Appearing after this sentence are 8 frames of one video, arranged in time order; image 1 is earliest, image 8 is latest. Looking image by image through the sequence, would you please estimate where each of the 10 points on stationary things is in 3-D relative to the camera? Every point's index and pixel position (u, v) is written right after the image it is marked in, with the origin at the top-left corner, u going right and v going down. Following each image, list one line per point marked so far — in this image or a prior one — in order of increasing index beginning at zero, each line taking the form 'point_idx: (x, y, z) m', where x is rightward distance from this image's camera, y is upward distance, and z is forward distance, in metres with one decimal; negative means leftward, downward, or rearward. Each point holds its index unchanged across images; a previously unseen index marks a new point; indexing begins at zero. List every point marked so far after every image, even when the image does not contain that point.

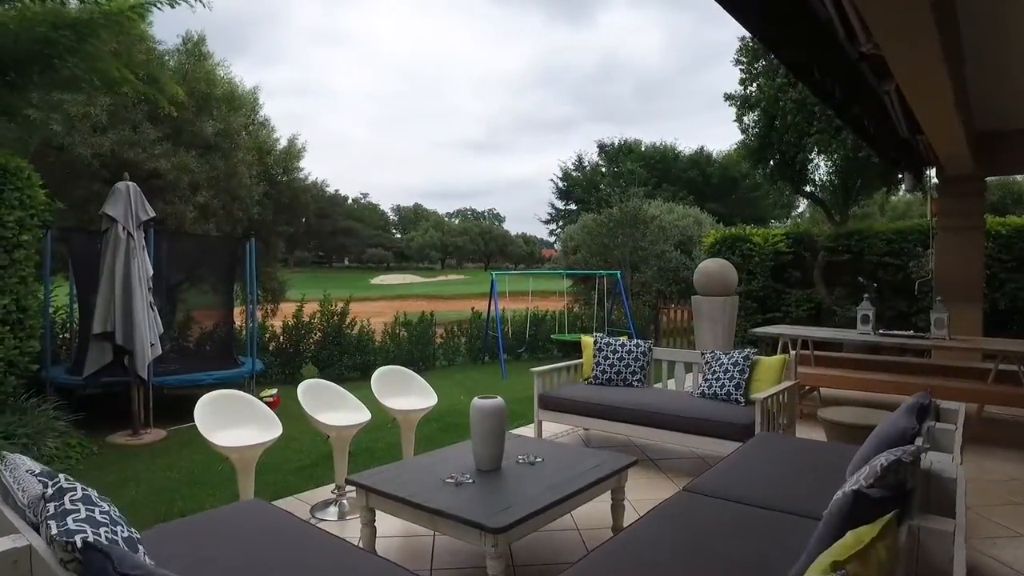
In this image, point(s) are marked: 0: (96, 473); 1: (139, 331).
0: (-2.7, -1.2, +4.2) m
1: (-2.9, -0.3, +4.9) m
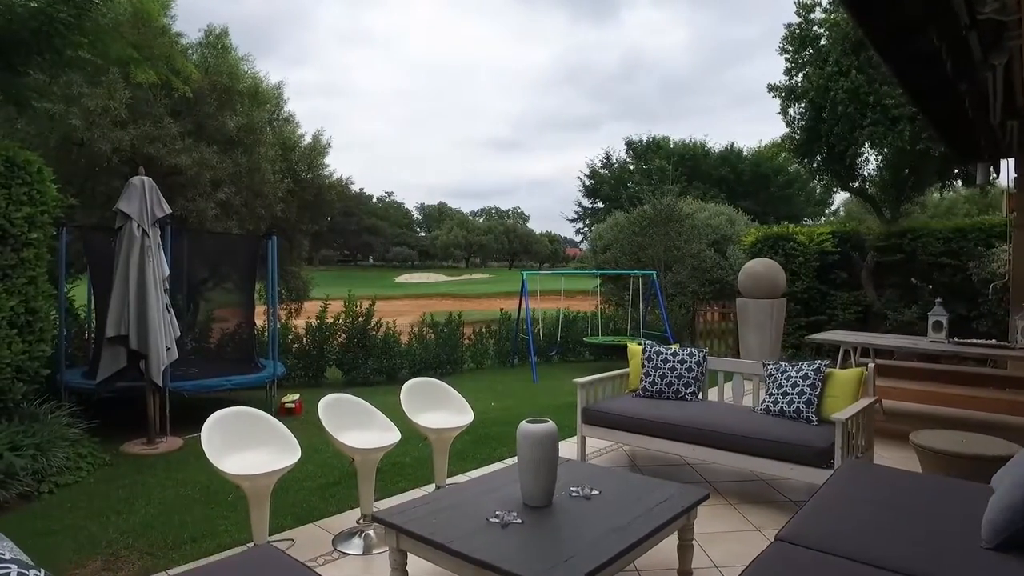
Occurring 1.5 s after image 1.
0: (-2.5, -1.2, +3.9) m
1: (-2.6, -0.3, +4.7) m
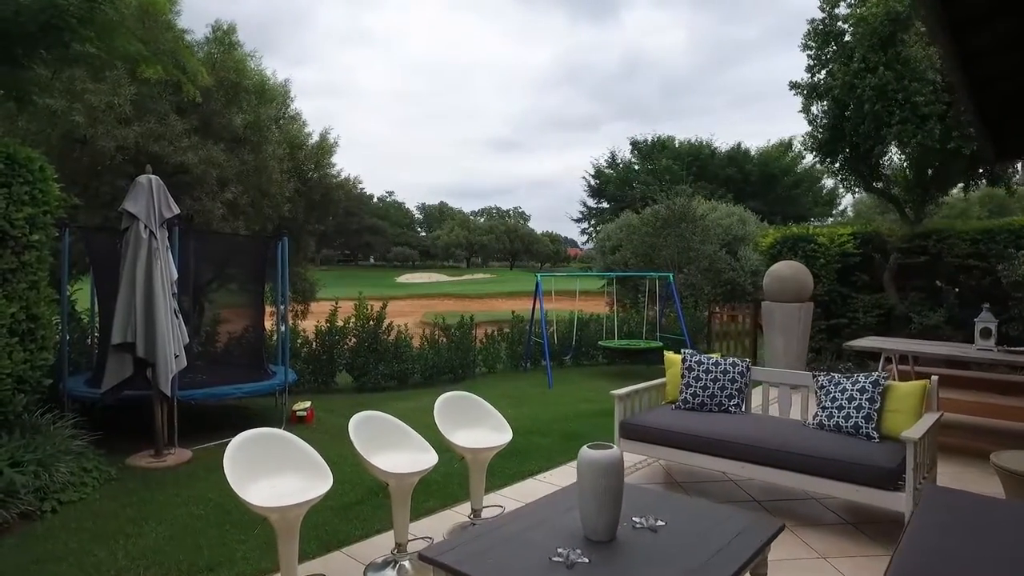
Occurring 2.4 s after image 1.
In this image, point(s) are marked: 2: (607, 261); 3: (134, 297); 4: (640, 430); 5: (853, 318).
0: (-2.3, -1.3, +3.7) m
1: (-2.4, -0.4, +4.4) m
2: (+2.0, +0.6, +14.0) m
3: (-2.6, -0.1, +4.4) m
4: (+0.7, -0.8, +3.8) m
5: (+4.7, -0.4, +8.9) m
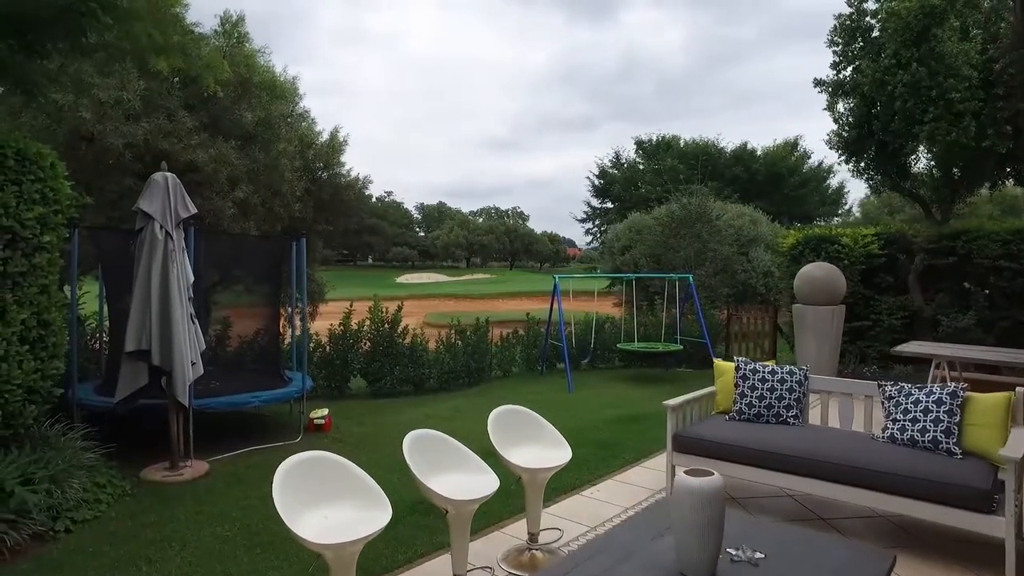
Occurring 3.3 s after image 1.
0: (-2.0, -1.3, +3.4) m
1: (-2.2, -0.4, +4.2) m
2: (+2.2, +0.6, +13.7) m
3: (-2.3, -0.1, +4.2) m
4: (+1.0, -0.8, +3.5) m
5: (+4.9, -0.4, +8.7) m
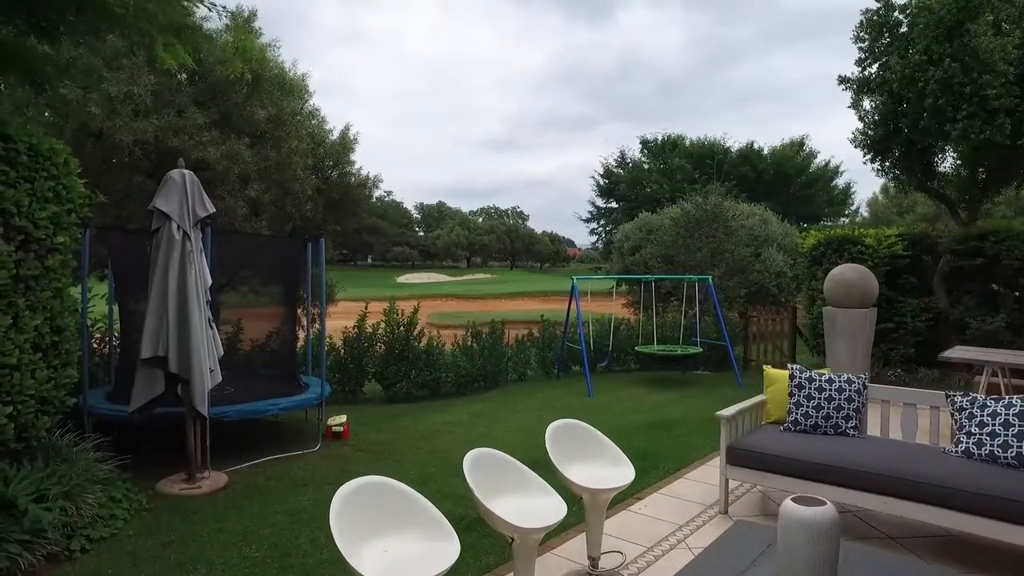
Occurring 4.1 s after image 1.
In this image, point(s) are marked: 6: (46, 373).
0: (-1.8, -1.3, +3.2) m
1: (-1.9, -0.4, +4.0) m
2: (+2.4, +0.5, +13.5) m
3: (-2.1, -0.1, +4.0) m
4: (+1.2, -0.9, +3.3) m
5: (+5.1, -0.5, +8.5) m
6: (-2.4, -0.4, +3.3) m
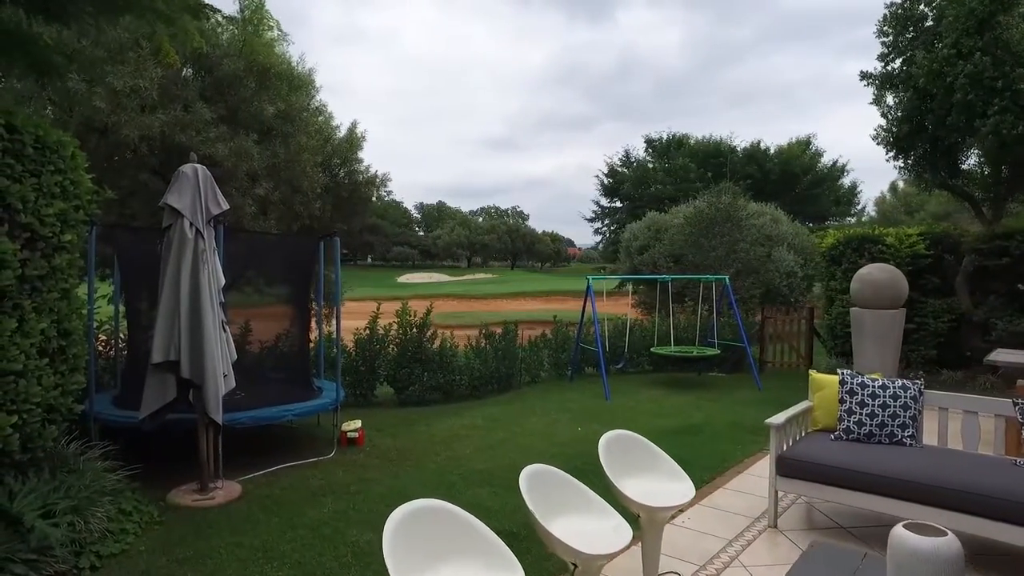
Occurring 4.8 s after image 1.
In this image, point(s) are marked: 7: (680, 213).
0: (-1.6, -1.3, +3.0) m
1: (-1.8, -0.4, +3.8) m
2: (+2.6, +0.5, +13.3) m
3: (-1.9, -0.1, +3.8) m
4: (+1.4, -0.9, +3.1) m
5: (+5.3, -0.5, +8.3) m
6: (-2.2, -0.4, +3.1) m
7: (+3.4, +1.5, +13.1) m
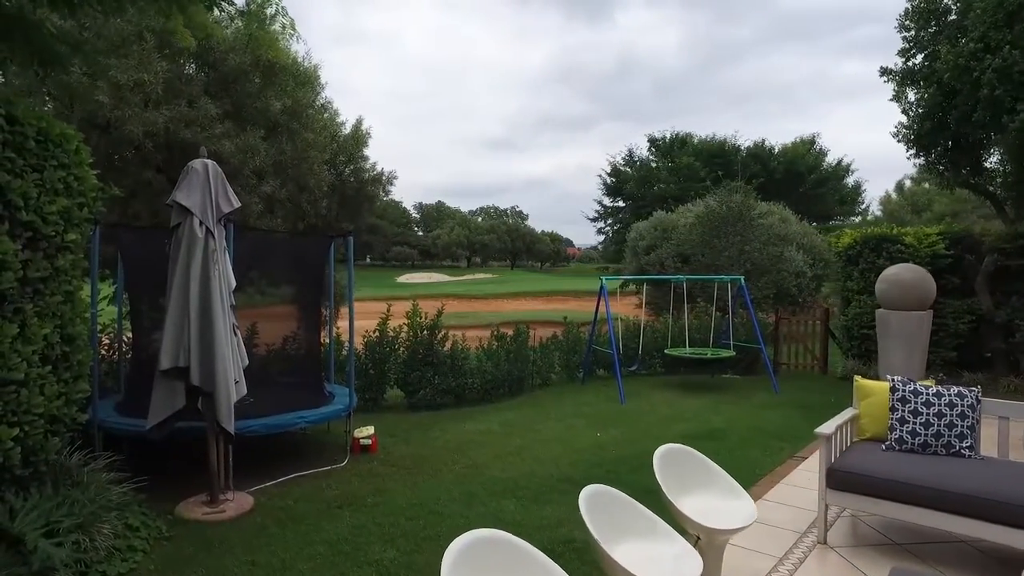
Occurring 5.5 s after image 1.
0: (-1.5, -1.3, +2.8) m
1: (-1.6, -0.4, +3.6) m
2: (+2.7, +0.5, +13.2) m
3: (-1.8, -0.1, +3.6) m
4: (+1.5, -0.9, +3.0) m
5: (+5.4, -0.5, +8.1) m
6: (-2.1, -0.5, +2.9) m
7: (+3.5, +1.5, +12.9) m
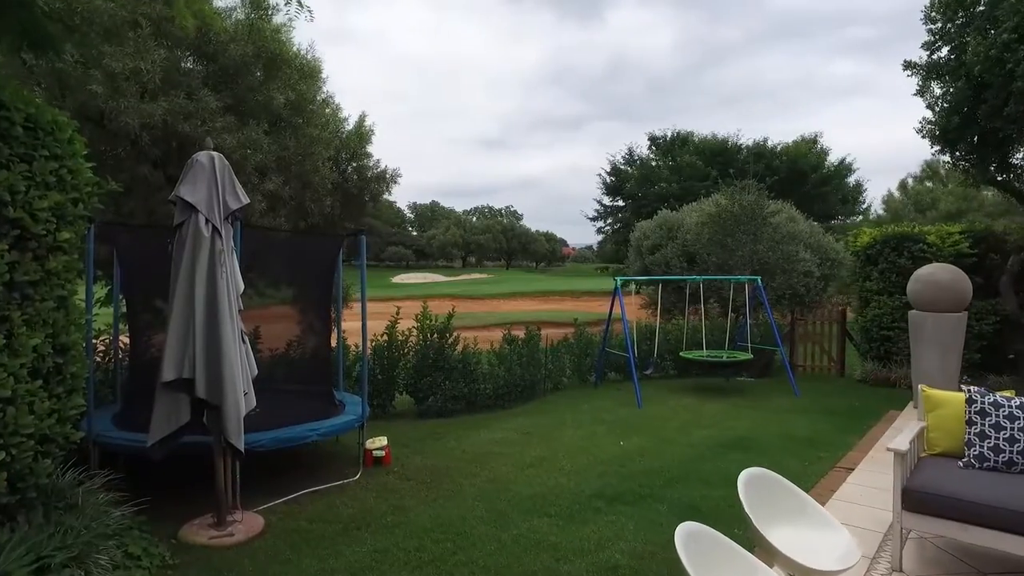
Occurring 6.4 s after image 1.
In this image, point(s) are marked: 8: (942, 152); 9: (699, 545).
0: (-1.3, -1.3, +2.5) m
1: (-1.4, -0.4, +3.3) m
2: (+2.8, +0.5, +12.9) m
3: (-1.6, -0.1, +3.3) m
4: (+1.7, -0.9, +2.7) m
5: (+5.6, -0.5, +7.9) m
6: (-1.9, -0.5, +2.6) m
7: (+3.6, +1.5, +12.6) m
8: (+5.3, +1.7, +8.1) m
9: (+0.4, -0.6, +1.5) m
